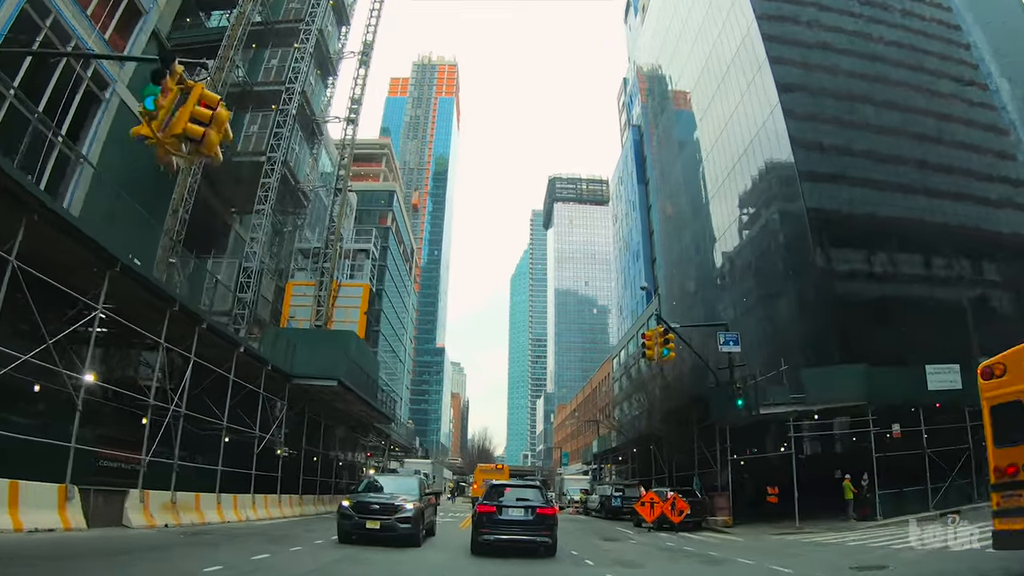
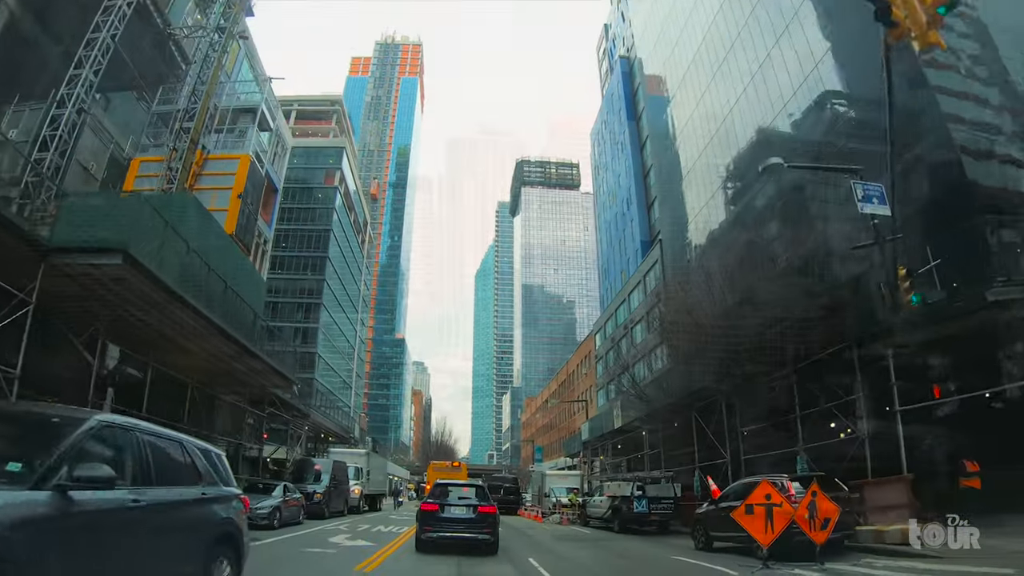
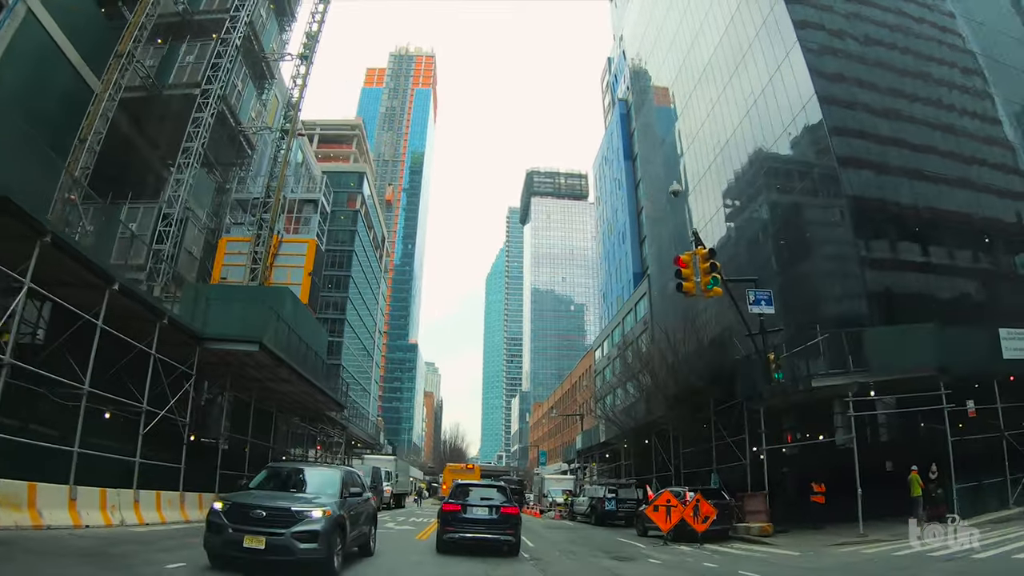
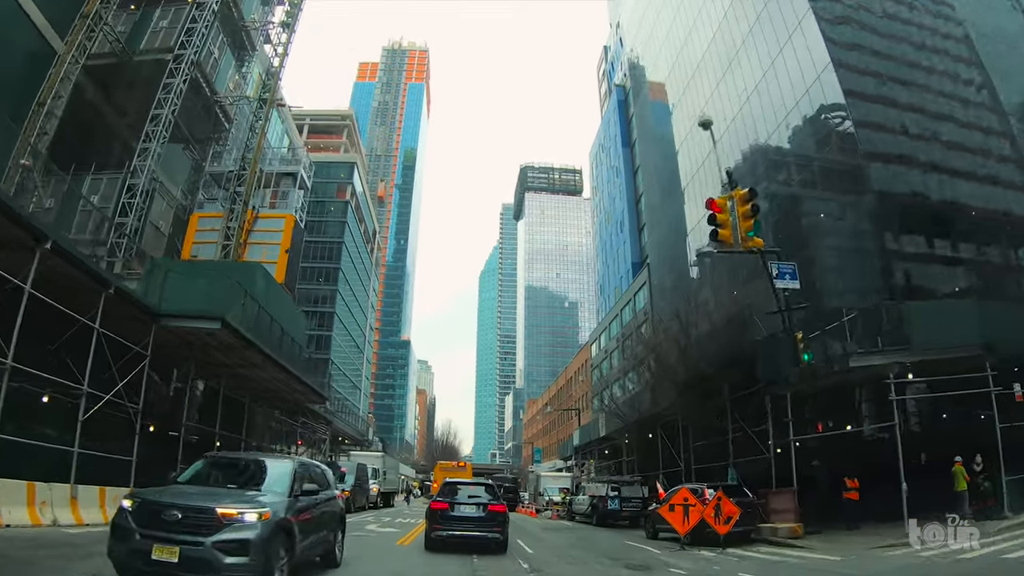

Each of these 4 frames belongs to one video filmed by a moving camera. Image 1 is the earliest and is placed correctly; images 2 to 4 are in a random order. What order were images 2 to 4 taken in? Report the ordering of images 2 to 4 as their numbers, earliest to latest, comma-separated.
3, 4, 2
